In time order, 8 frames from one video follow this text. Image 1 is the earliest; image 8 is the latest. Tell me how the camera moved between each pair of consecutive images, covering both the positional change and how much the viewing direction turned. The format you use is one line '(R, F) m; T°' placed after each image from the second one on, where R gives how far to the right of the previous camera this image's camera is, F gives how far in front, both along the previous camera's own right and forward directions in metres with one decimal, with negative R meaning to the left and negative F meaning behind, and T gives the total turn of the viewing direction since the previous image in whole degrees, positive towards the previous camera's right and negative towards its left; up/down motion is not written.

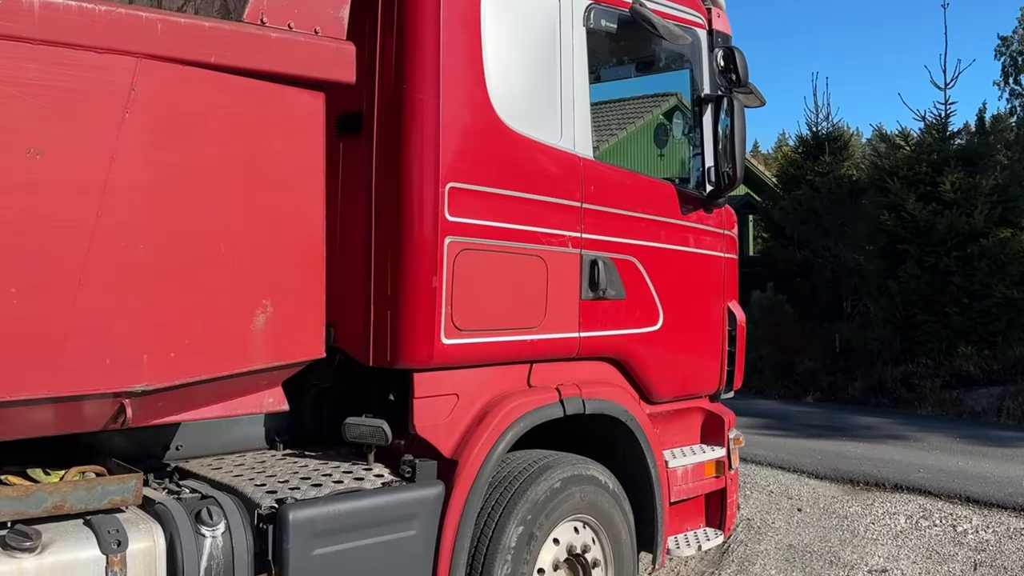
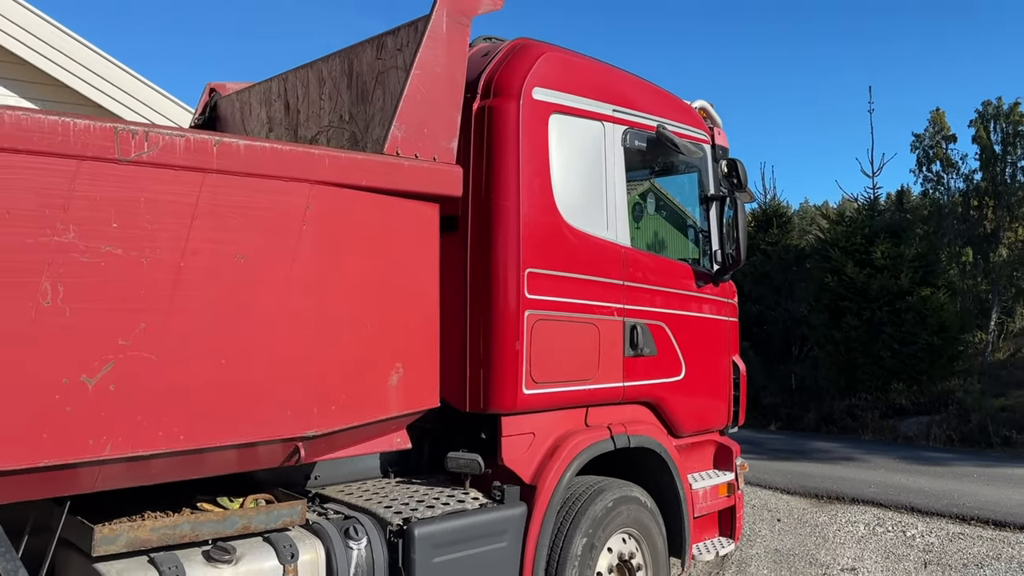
(-0.5, -0.8) m; +5°
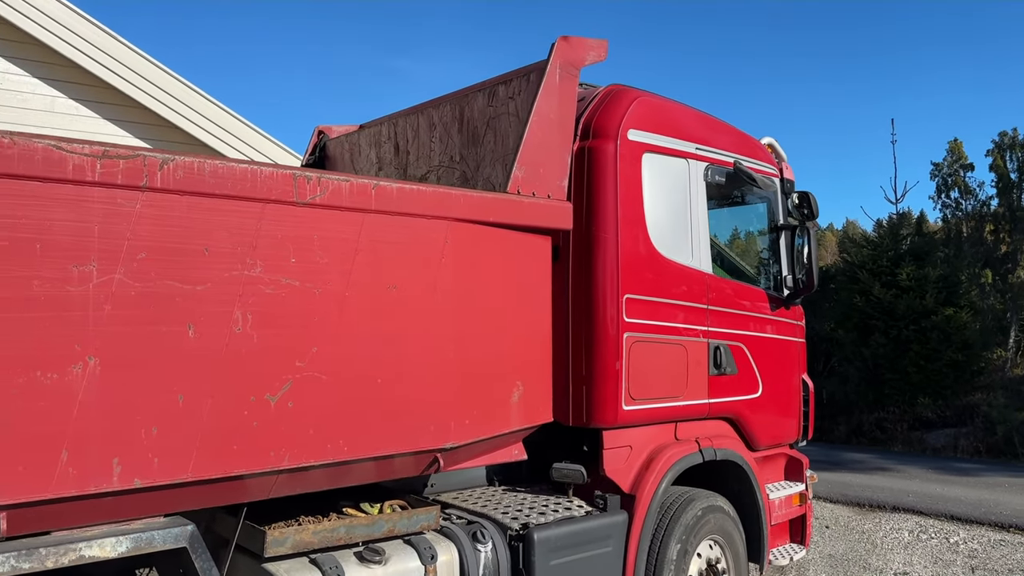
(-0.5, -0.3) m; 0°
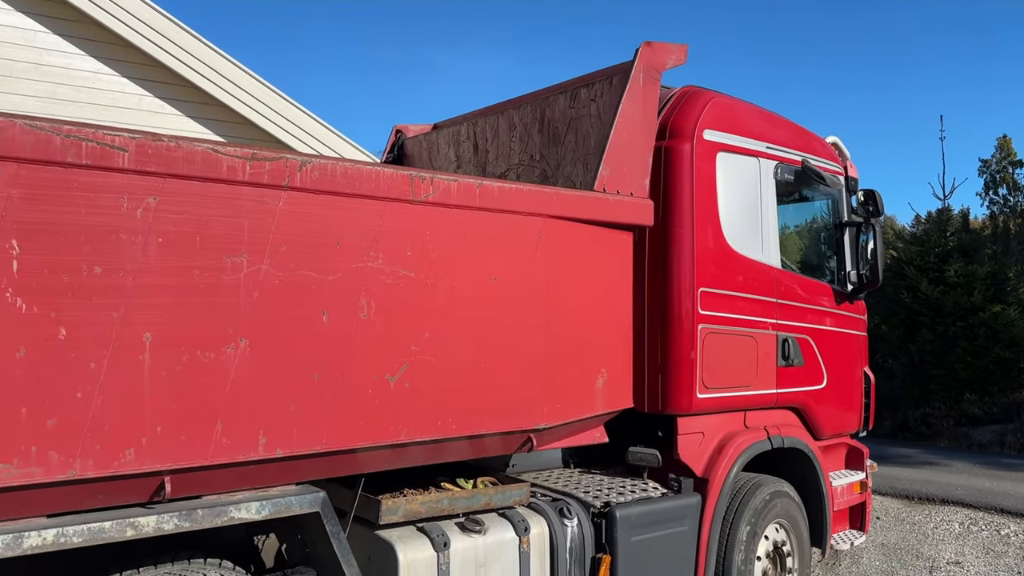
(-0.2, -0.2) m; -2°
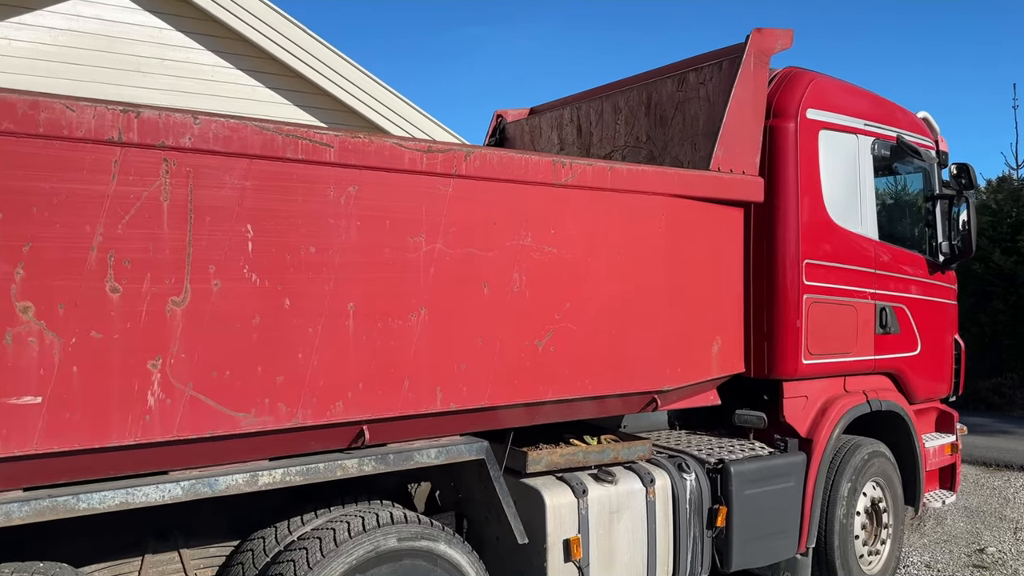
(-0.4, -0.3) m; -3°
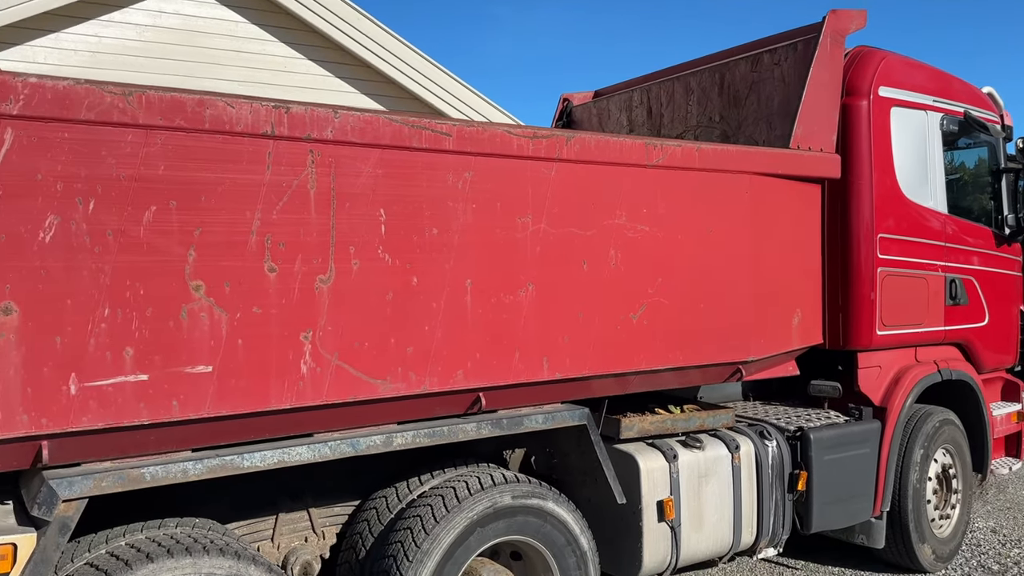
(-0.3, -0.2) m; -2°
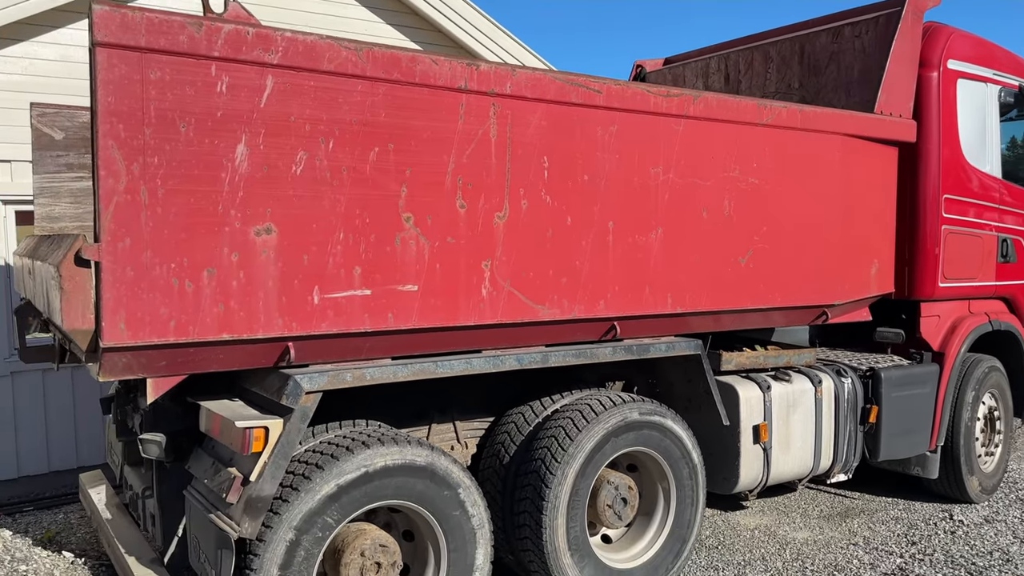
(-0.6, -0.4) m; 0°
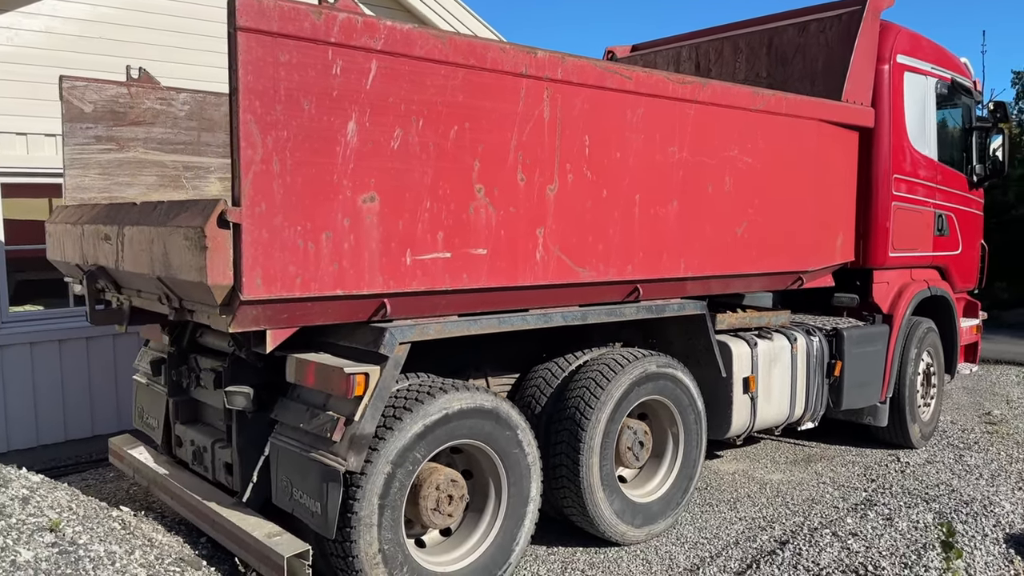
(-0.6, -0.4) m; +6°
